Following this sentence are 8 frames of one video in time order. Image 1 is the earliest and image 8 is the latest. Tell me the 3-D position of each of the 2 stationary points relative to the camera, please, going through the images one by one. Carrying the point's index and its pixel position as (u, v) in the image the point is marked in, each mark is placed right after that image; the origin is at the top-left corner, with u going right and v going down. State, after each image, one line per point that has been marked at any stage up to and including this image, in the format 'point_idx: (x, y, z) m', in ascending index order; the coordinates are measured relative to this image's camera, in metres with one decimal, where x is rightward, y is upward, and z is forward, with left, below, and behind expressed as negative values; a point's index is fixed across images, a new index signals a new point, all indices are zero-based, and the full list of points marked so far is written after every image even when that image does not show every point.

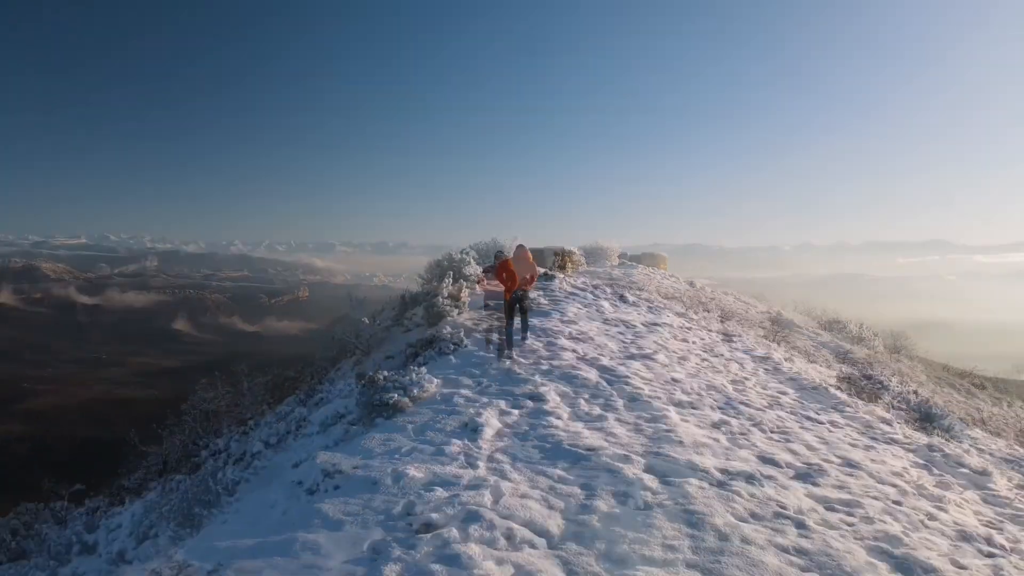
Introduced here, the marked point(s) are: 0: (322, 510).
0: (-2.1, -2.4, +5.3) m
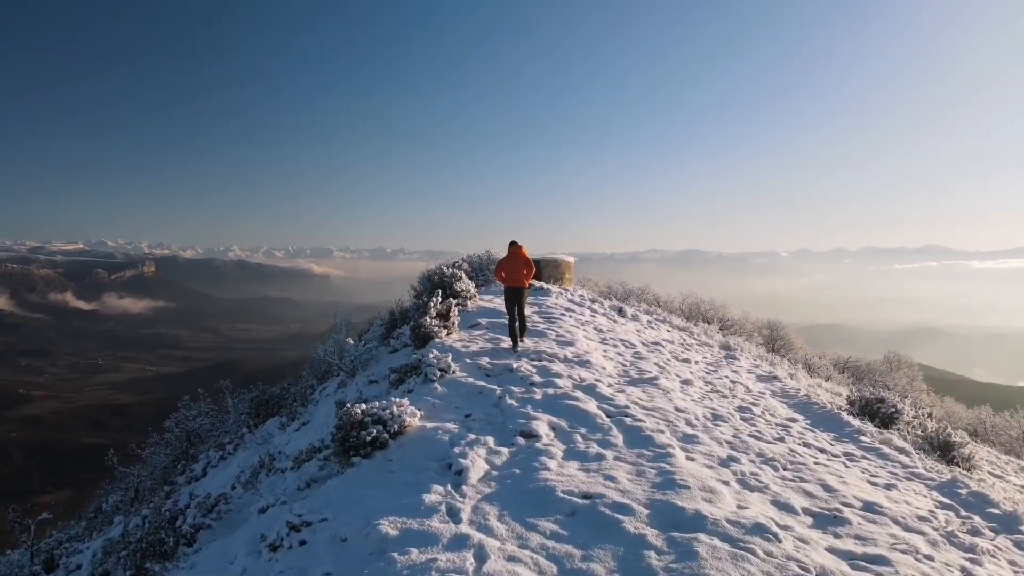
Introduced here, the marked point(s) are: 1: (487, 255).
0: (-2.1, -2.7, +4.9) m
1: (-1.1, +1.0, +19.5) m
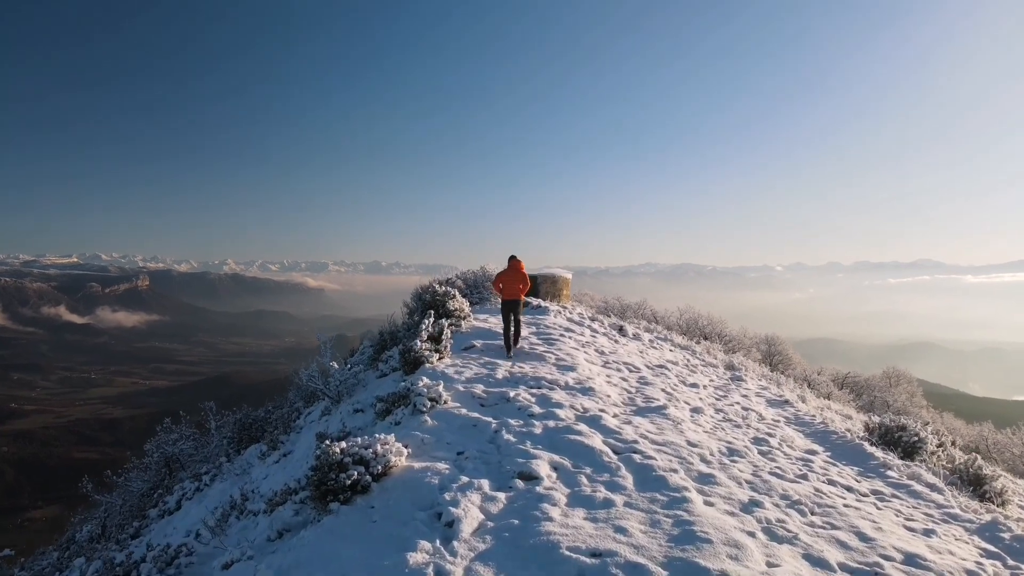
0: (-2.2, -2.9, +4.4) m
1: (-1.3, +0.4, +19.1) m
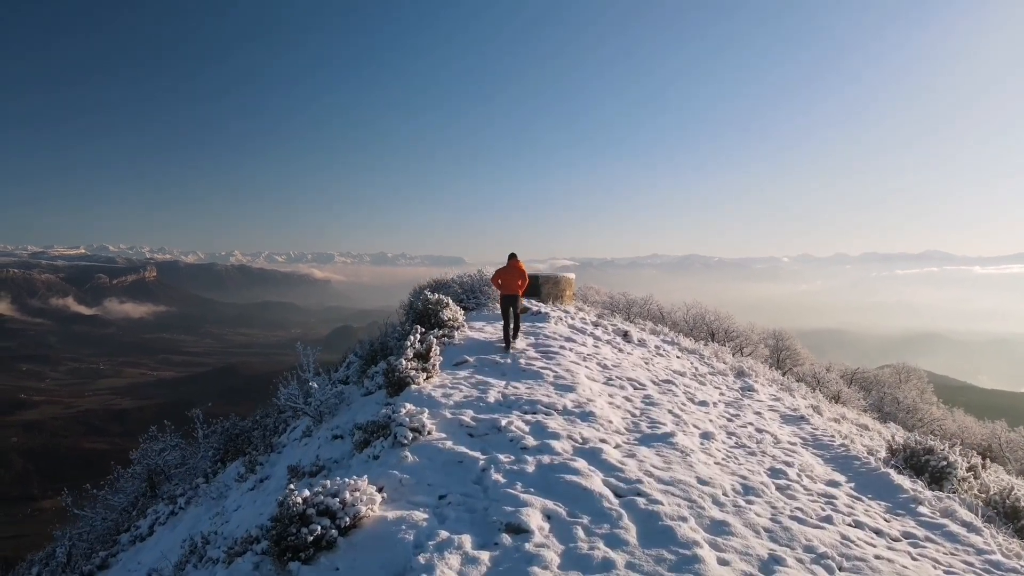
0: (-2.3, -3.0, +4.0) m
1: (-1.2, +0.5, +18.7) m
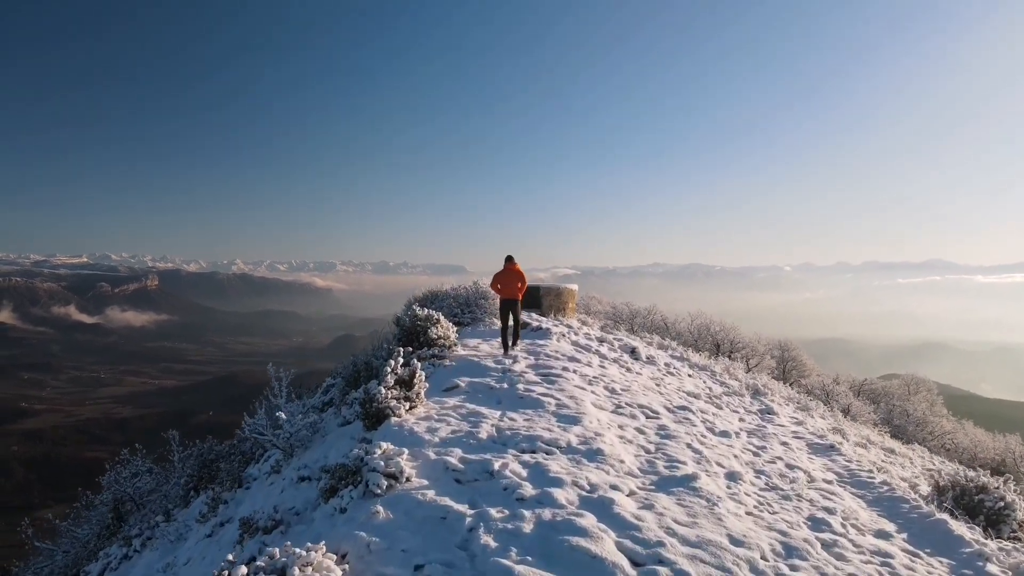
0: (-2.3, -3.2, +3.3) m
1: (-1.2, +0.1, +18.0) m
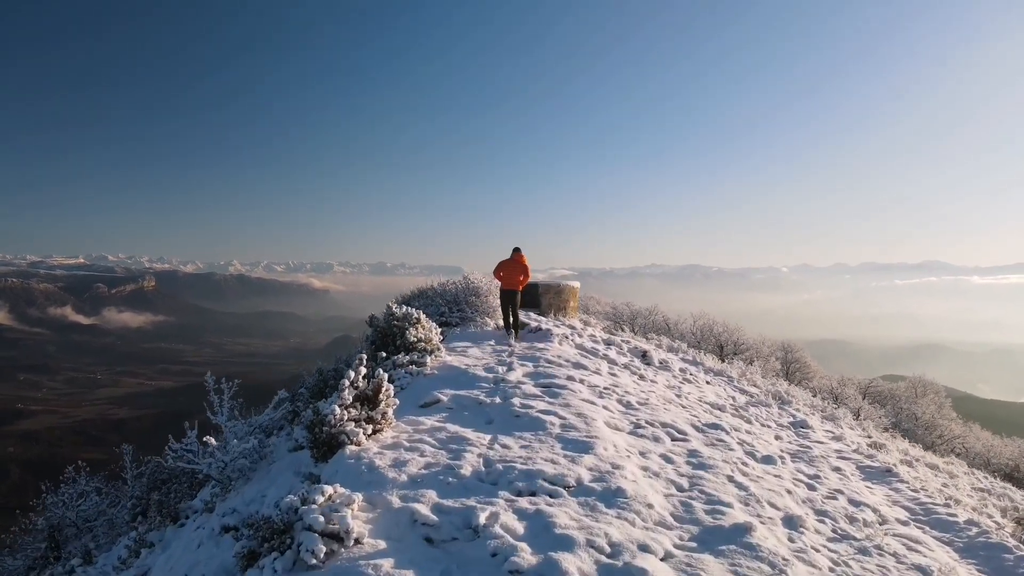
0: (-2.3, -3.1, +2.2) m
1: (-1.3, +0.2, +16.9) m
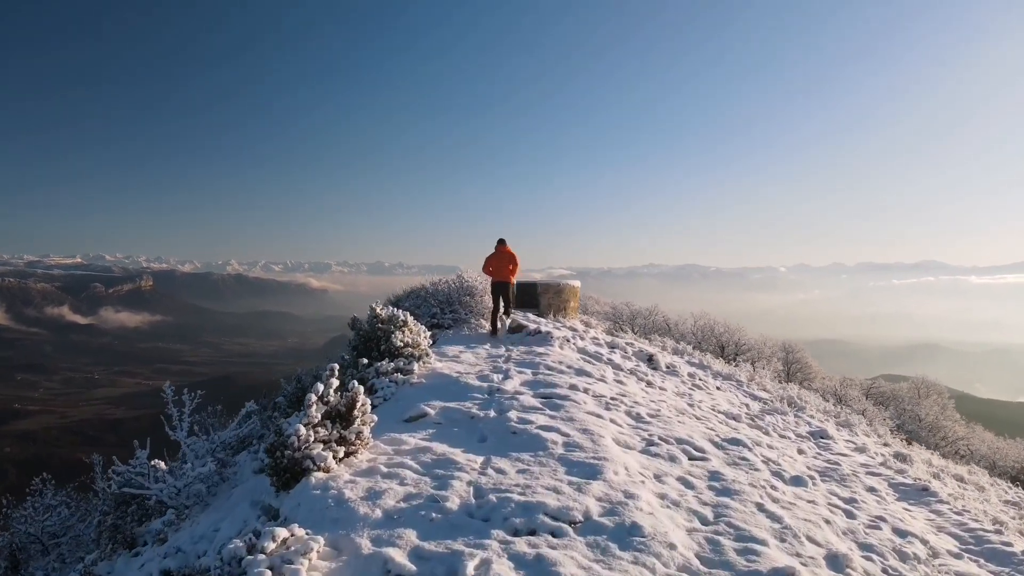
0: (-2.4, -3.1, +1.7) m
1: (-1.4, +0.2, +16.4) m
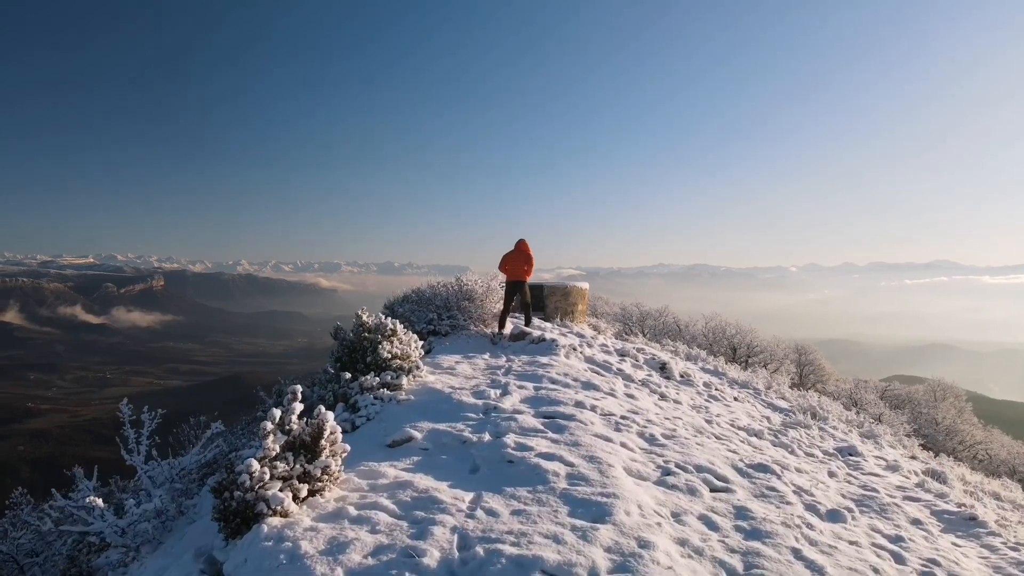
0: (-2.4, -3.1, +1.3) m
1: (-1.2, +0.2, +16.0) m
